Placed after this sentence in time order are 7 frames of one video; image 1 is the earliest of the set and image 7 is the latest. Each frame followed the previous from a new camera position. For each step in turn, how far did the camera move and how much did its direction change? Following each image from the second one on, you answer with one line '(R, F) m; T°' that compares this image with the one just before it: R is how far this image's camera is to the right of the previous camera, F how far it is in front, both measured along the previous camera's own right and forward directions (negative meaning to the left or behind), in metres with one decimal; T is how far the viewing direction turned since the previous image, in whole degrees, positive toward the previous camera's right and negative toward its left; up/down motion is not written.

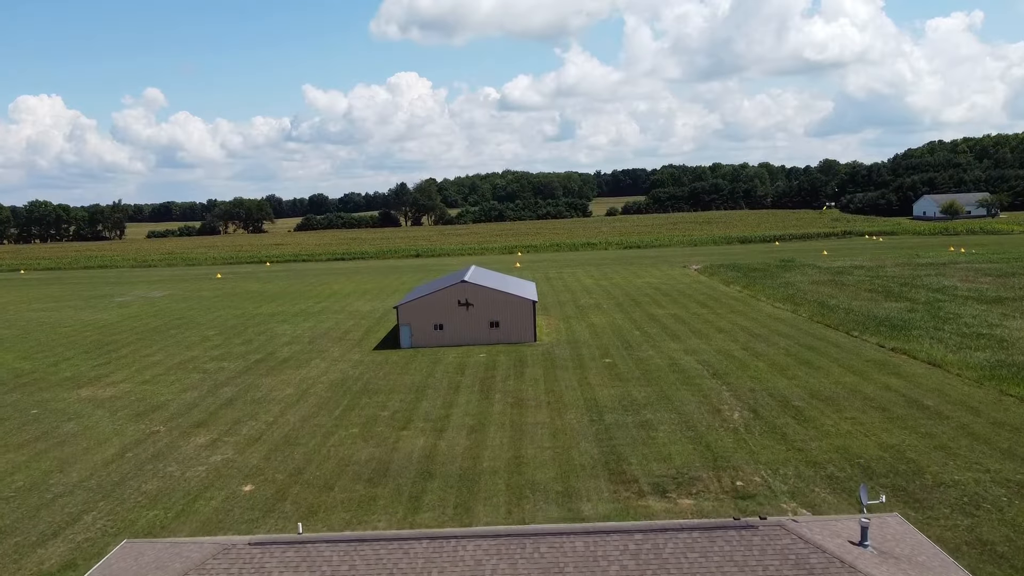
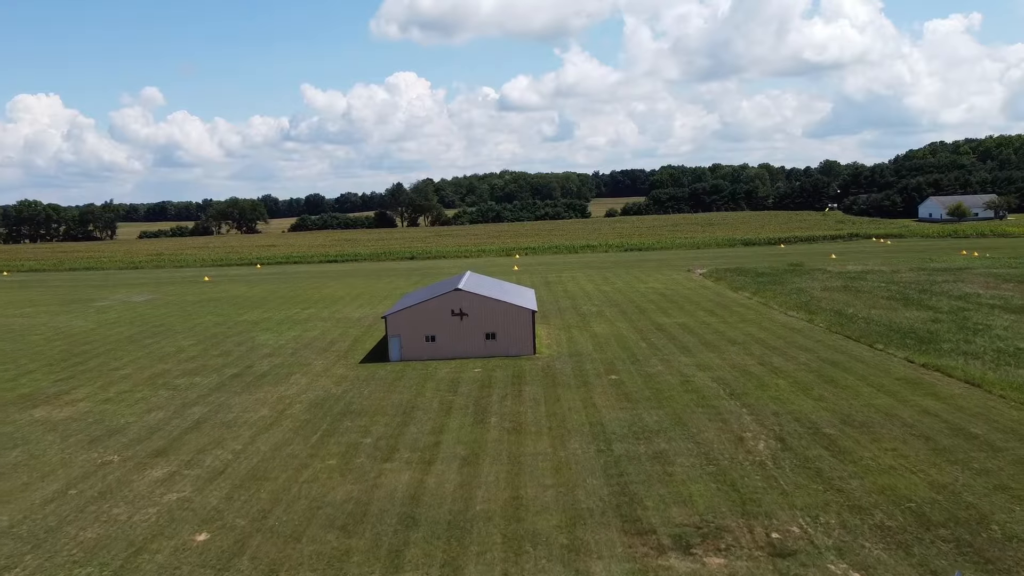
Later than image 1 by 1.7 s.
(0.0, +2.1) m; 0°
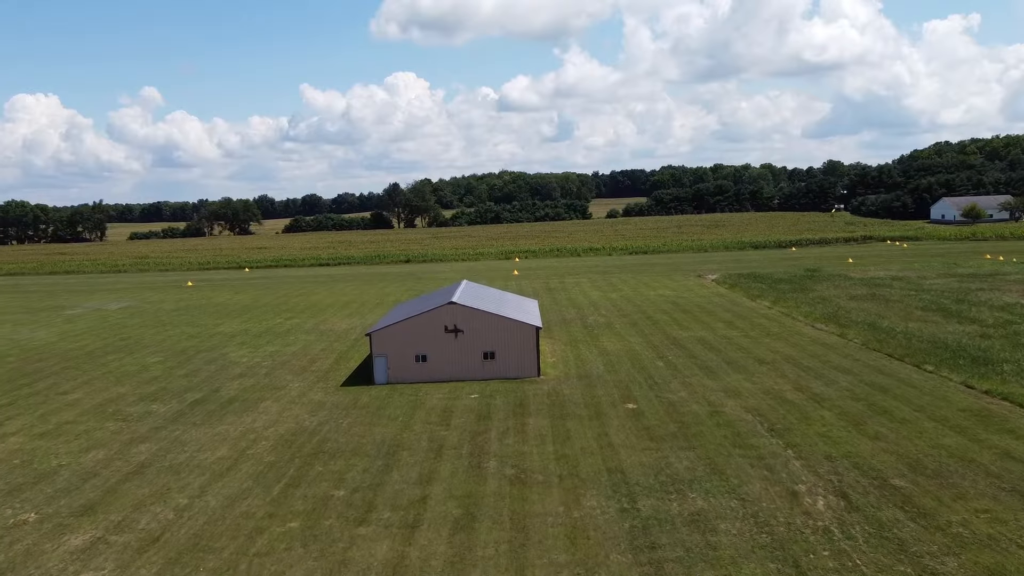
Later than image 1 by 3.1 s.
(-0.1, +3.1) m; 0°
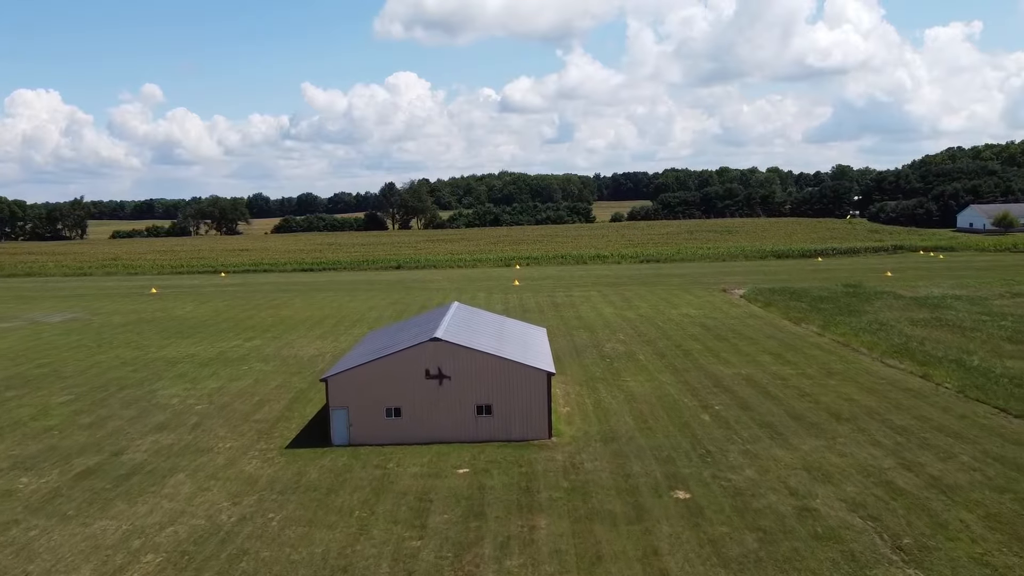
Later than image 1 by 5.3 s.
(-0.1, +5.8) m; 0°
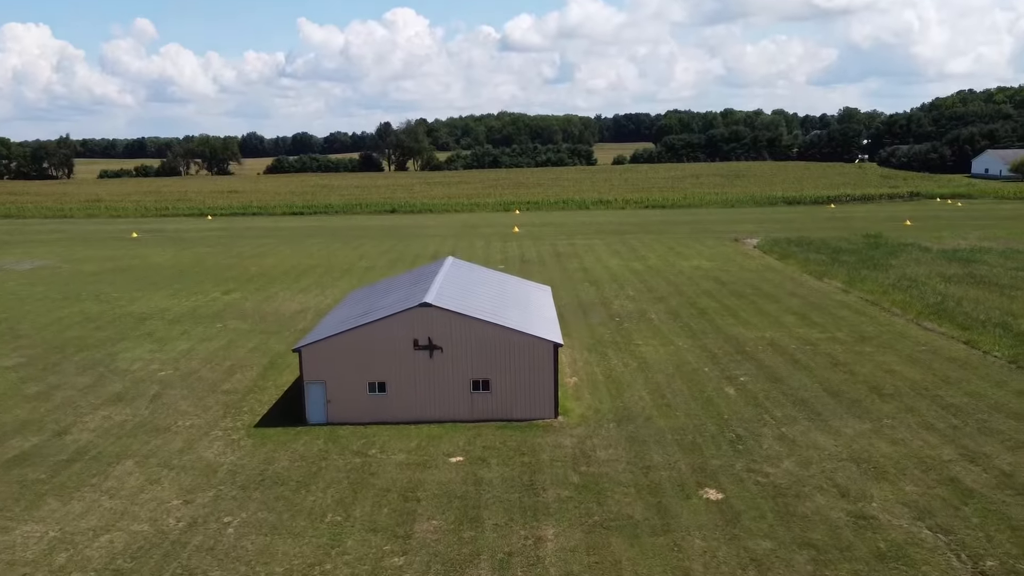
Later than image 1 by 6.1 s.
(-0.1, +2.4) m; 0°
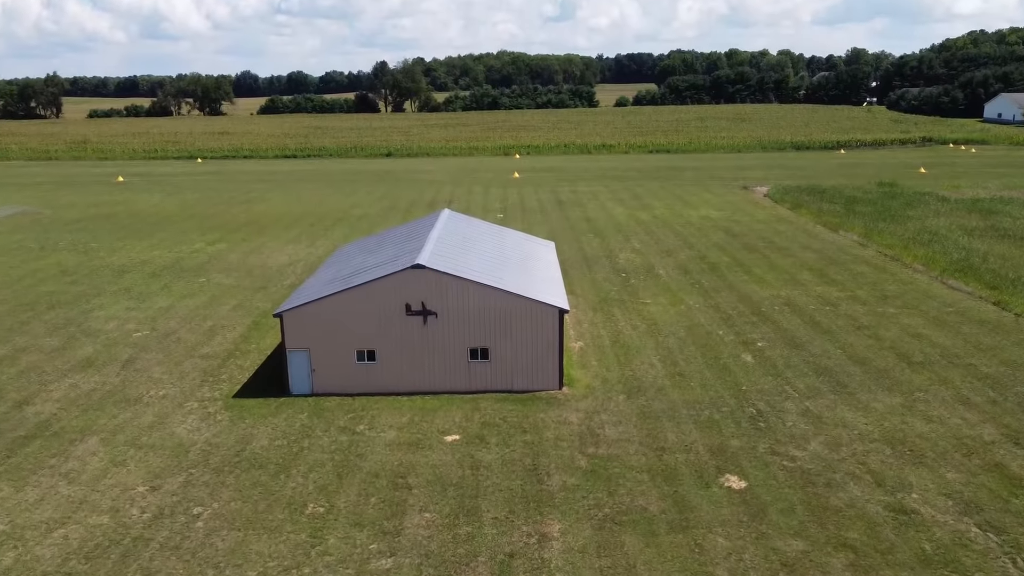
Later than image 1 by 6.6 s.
(0.0, +1.4) m; 0°
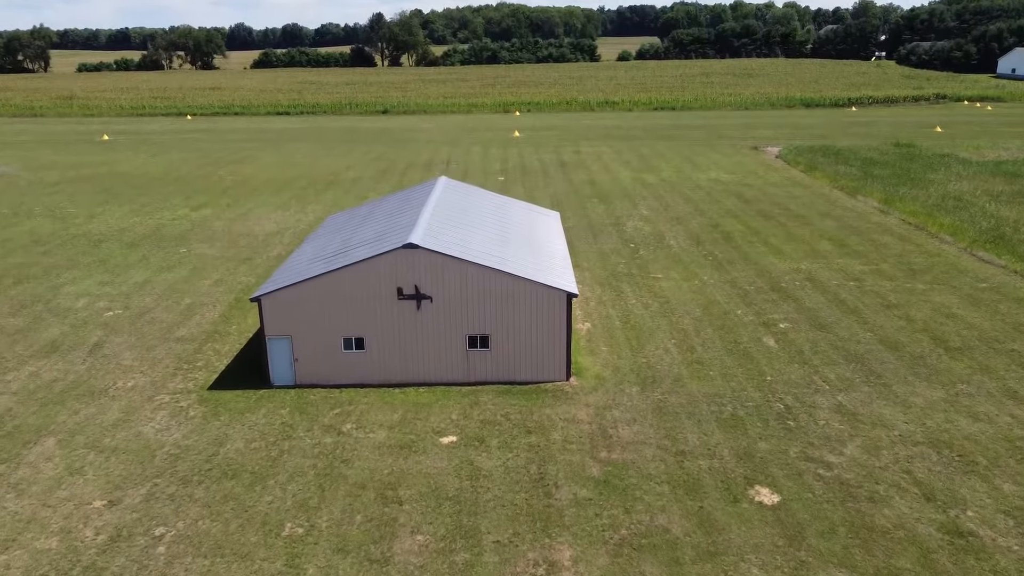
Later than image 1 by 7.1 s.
(-0.1, +1.4) m; 0°
